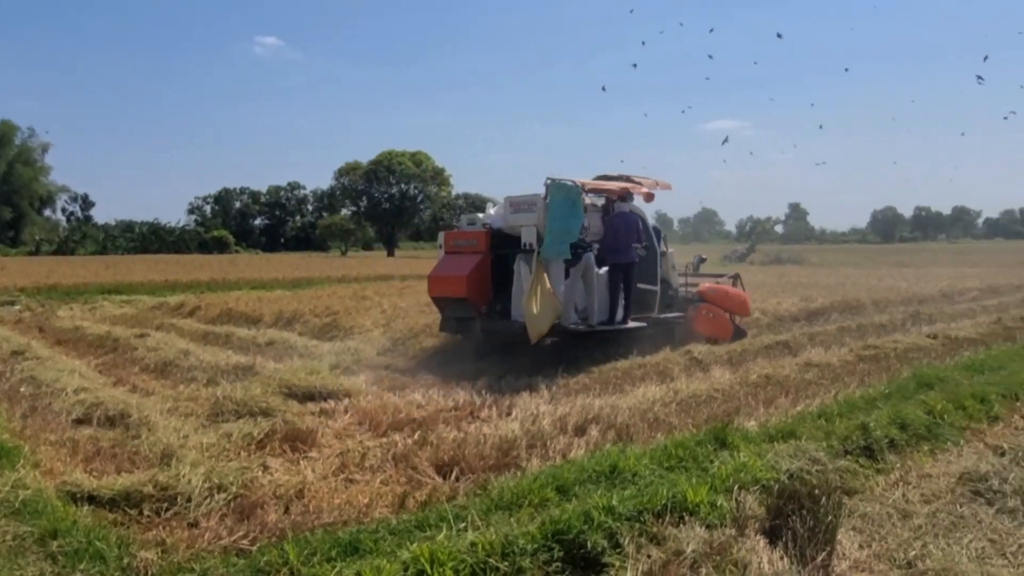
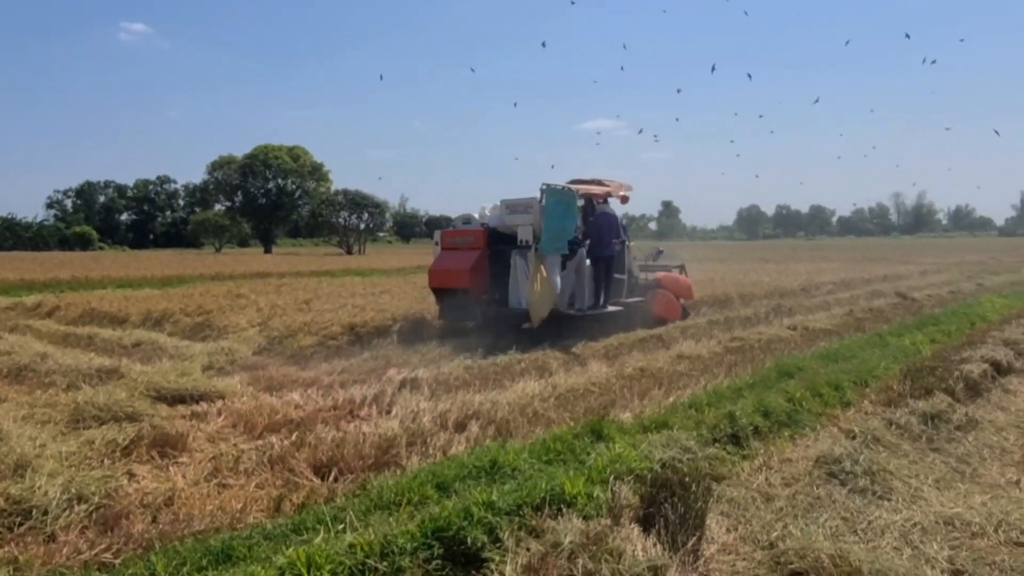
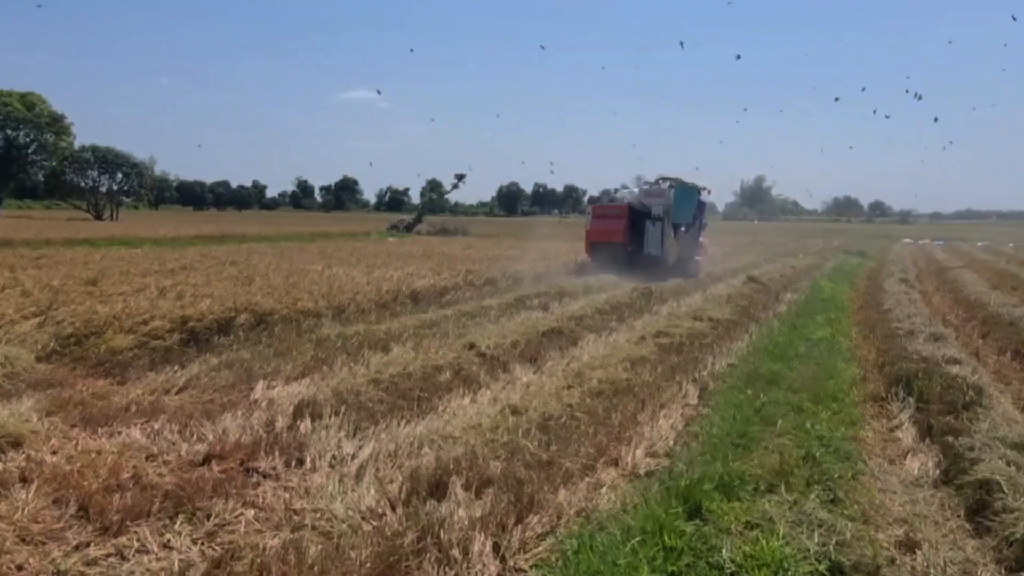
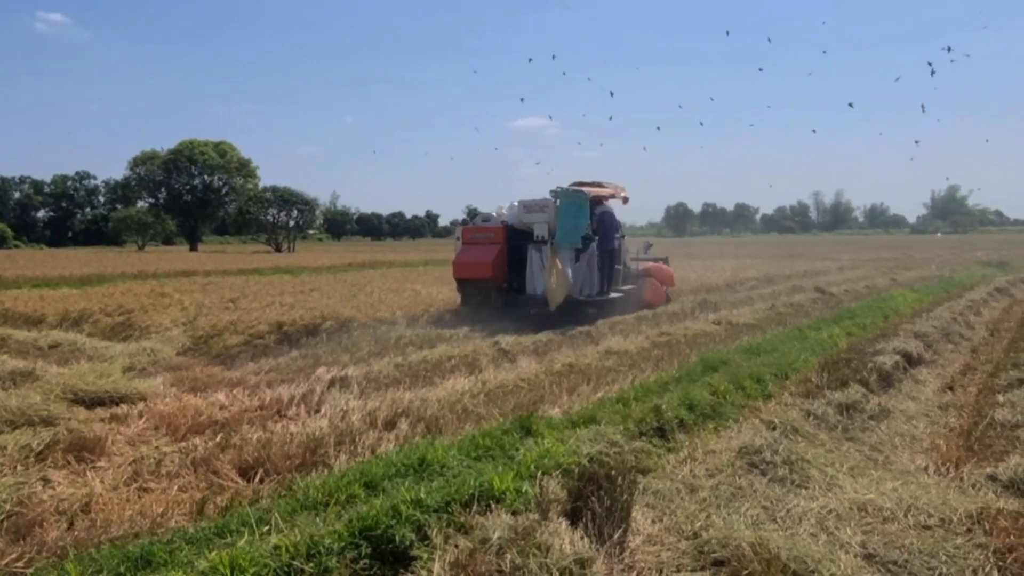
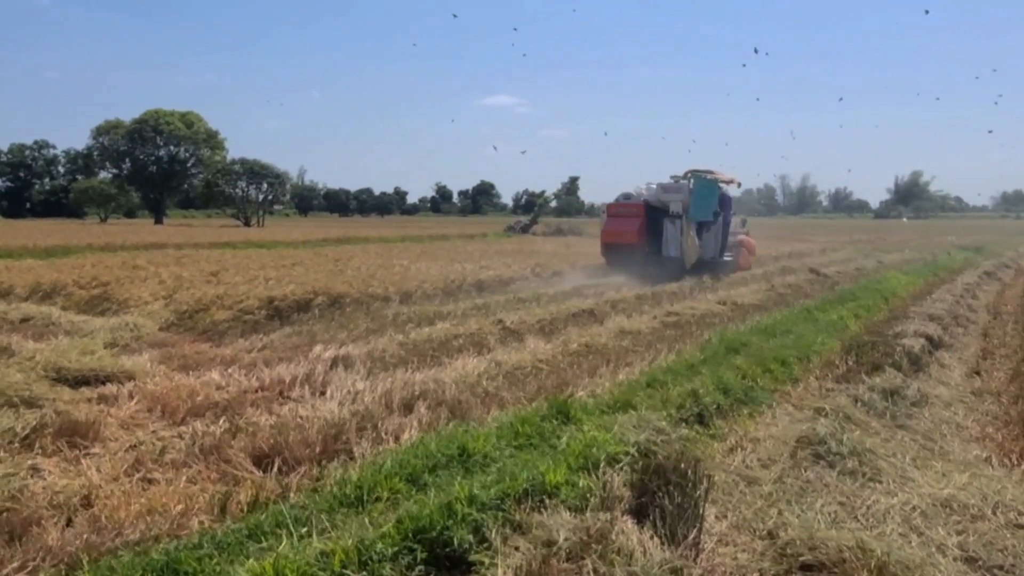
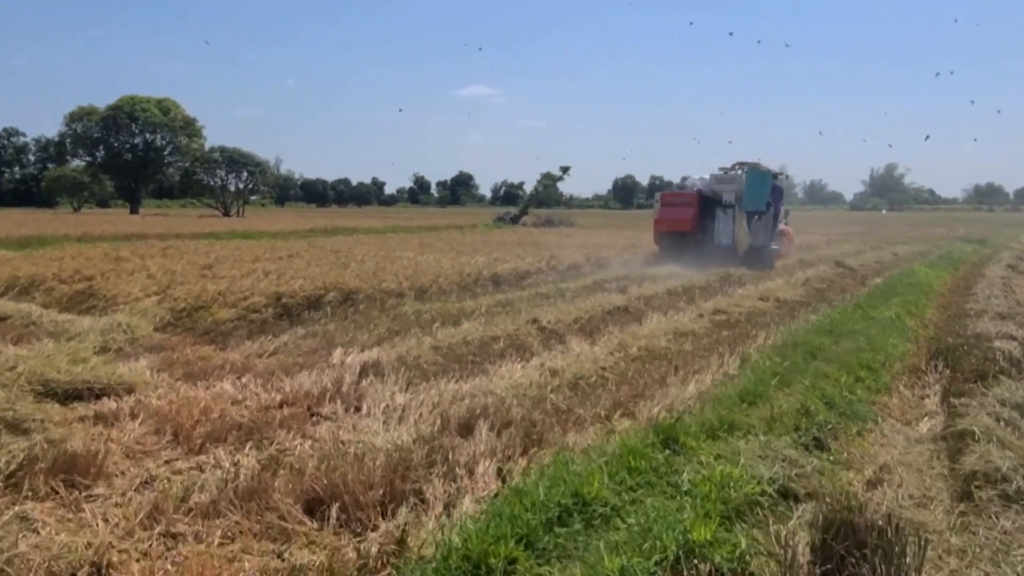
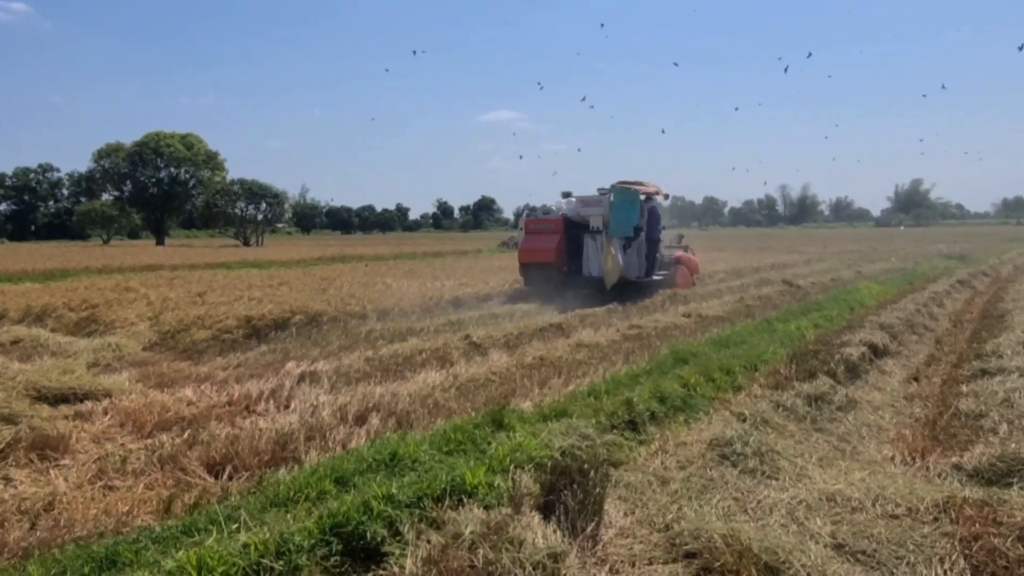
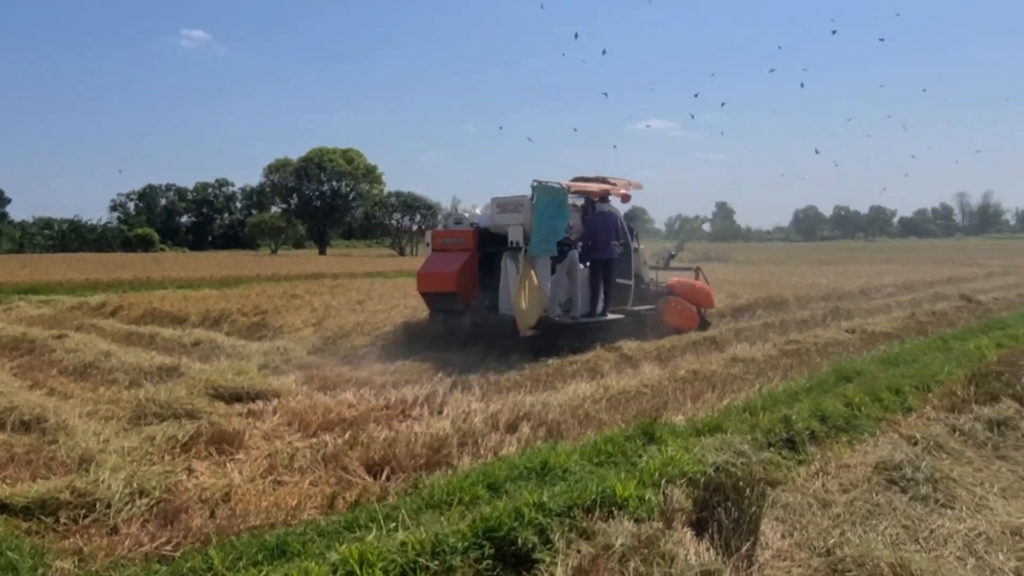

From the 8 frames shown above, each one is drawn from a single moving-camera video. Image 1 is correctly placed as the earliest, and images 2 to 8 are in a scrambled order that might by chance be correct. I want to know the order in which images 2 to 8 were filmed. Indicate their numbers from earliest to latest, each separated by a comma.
8, 2, 4, 7, 5, 6, 3
